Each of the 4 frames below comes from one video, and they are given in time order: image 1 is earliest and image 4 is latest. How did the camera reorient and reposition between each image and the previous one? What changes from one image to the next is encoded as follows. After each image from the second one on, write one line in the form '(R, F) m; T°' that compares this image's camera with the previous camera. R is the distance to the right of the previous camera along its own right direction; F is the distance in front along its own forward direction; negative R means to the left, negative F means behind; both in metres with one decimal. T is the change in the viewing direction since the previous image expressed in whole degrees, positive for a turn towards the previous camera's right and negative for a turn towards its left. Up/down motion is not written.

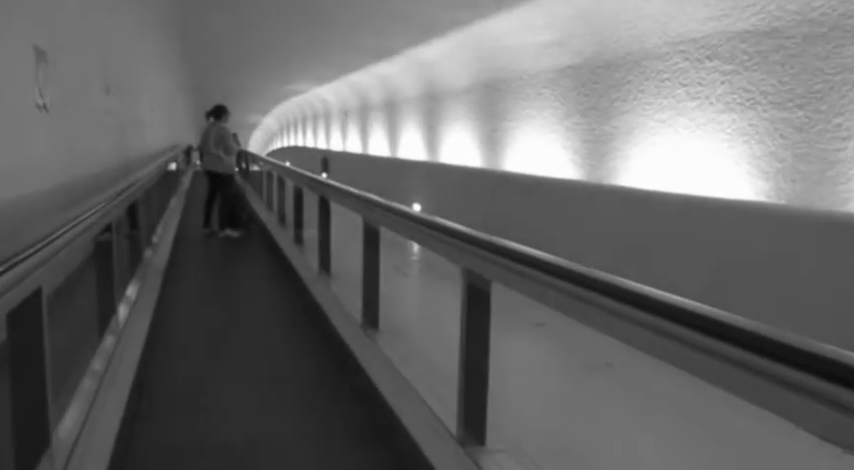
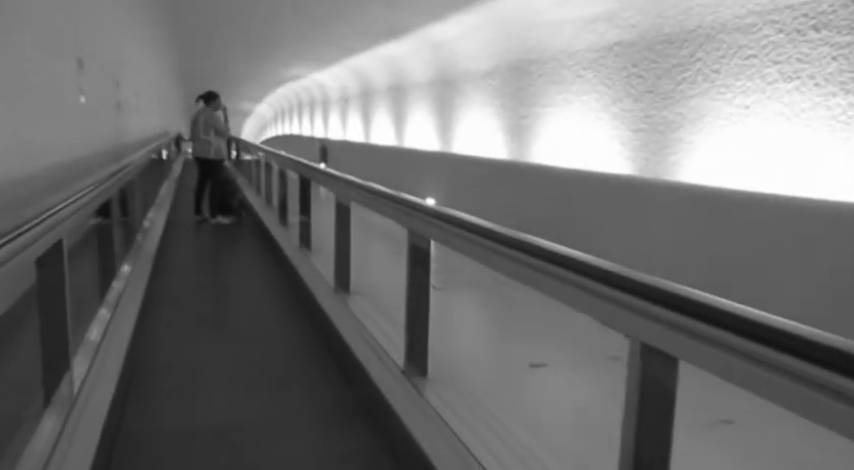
(-0.3, +0.8) m; +1°
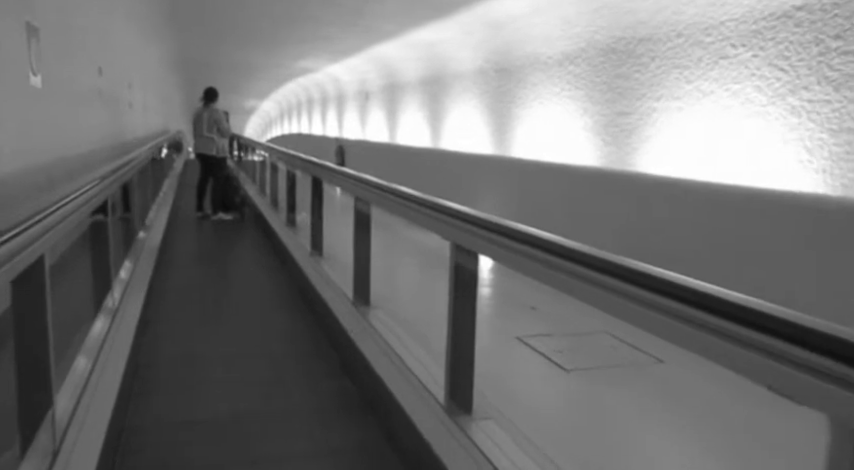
(-0.6, +1.5) m; 0°
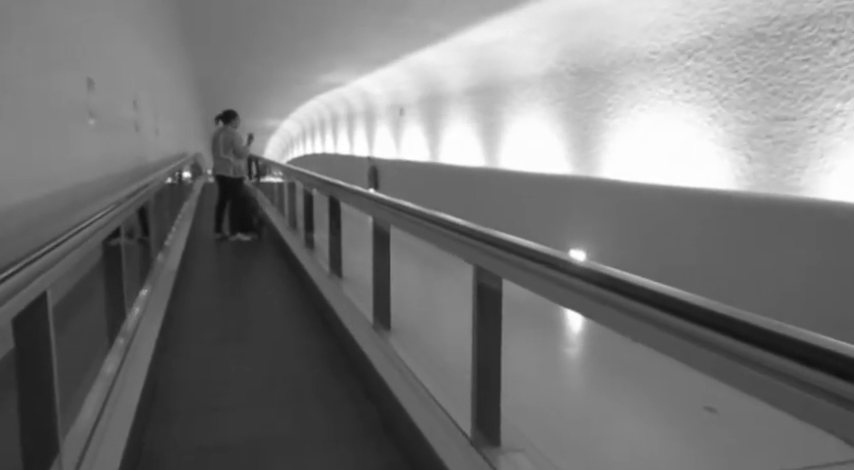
(-0.4, +1.3) m; -2°
